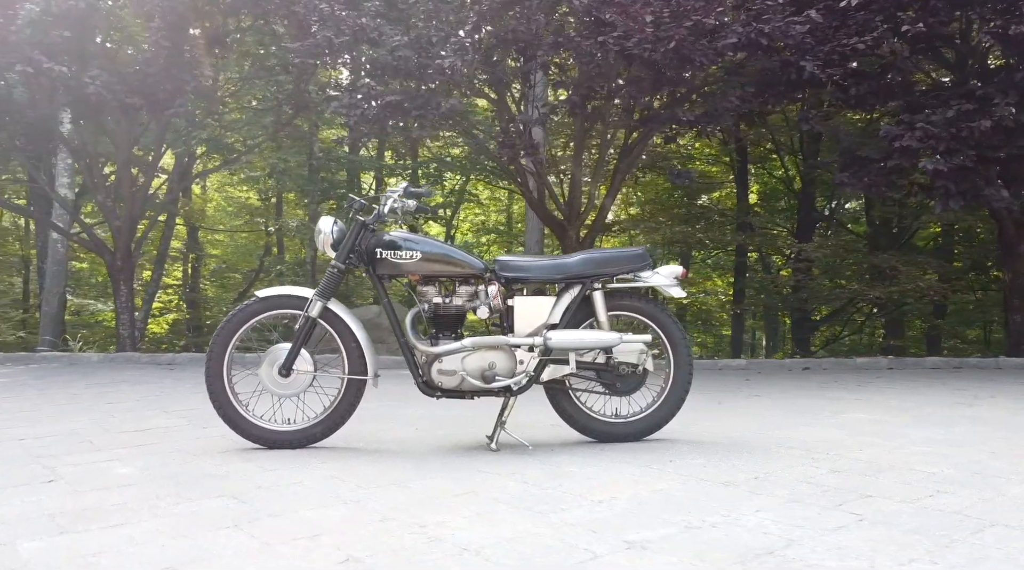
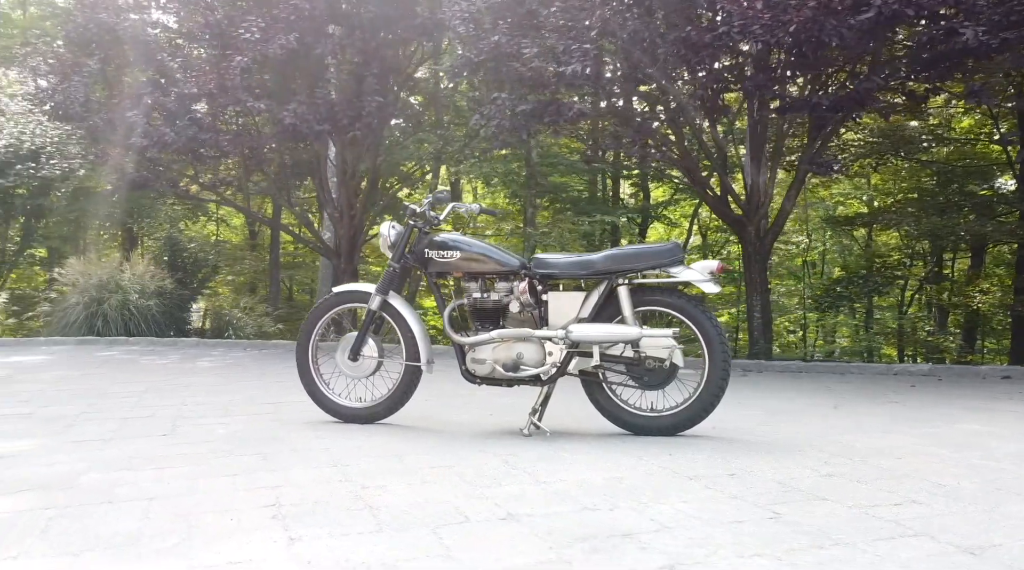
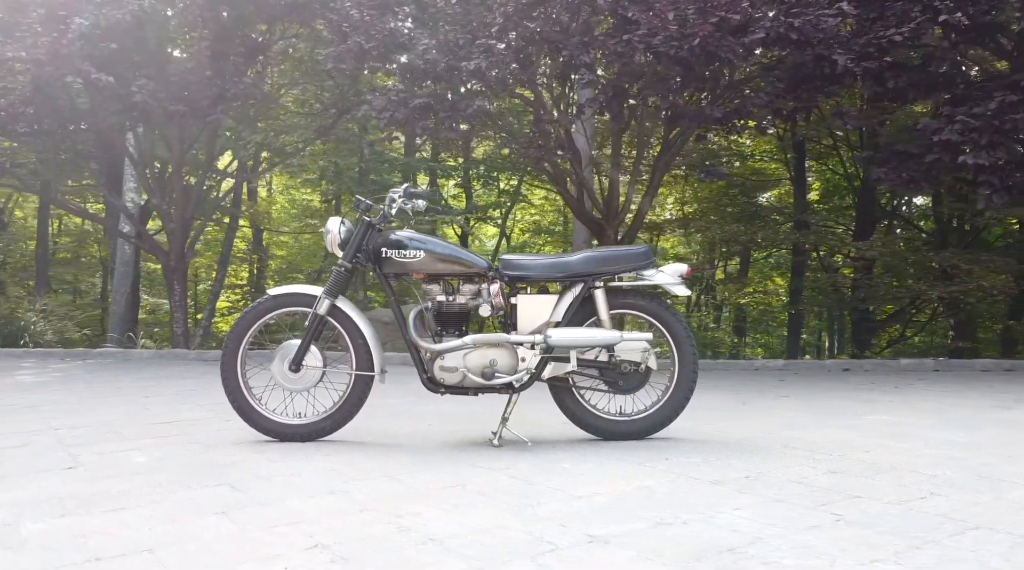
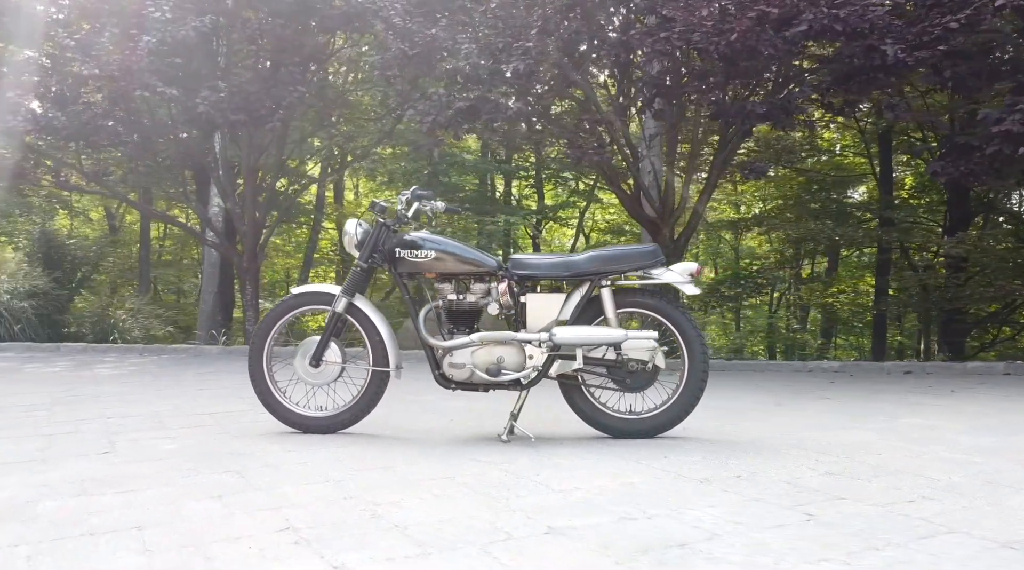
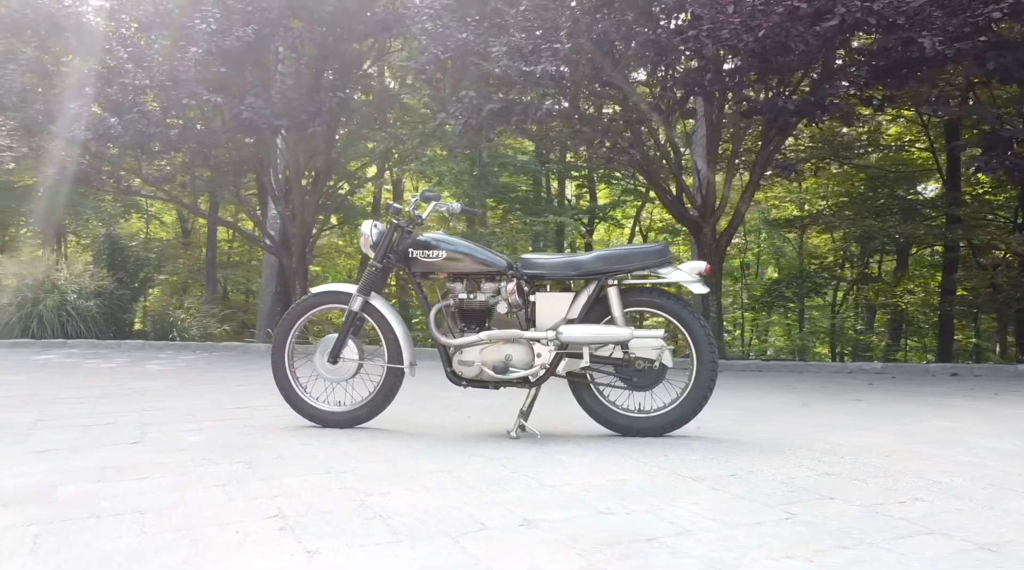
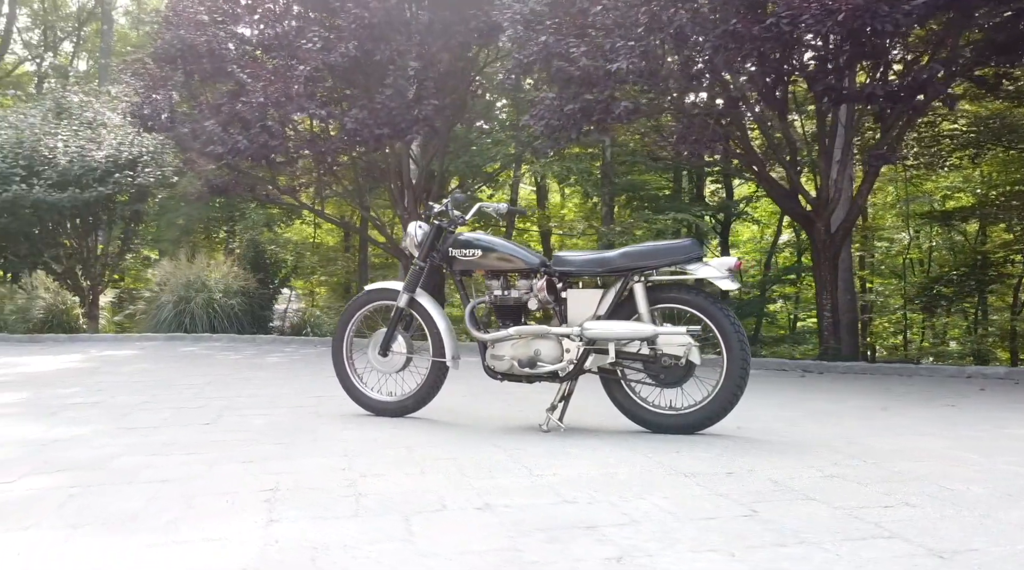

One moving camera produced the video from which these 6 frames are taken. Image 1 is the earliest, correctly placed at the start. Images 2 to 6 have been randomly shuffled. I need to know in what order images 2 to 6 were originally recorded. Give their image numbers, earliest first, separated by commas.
3, 4, 5, 2, 6
